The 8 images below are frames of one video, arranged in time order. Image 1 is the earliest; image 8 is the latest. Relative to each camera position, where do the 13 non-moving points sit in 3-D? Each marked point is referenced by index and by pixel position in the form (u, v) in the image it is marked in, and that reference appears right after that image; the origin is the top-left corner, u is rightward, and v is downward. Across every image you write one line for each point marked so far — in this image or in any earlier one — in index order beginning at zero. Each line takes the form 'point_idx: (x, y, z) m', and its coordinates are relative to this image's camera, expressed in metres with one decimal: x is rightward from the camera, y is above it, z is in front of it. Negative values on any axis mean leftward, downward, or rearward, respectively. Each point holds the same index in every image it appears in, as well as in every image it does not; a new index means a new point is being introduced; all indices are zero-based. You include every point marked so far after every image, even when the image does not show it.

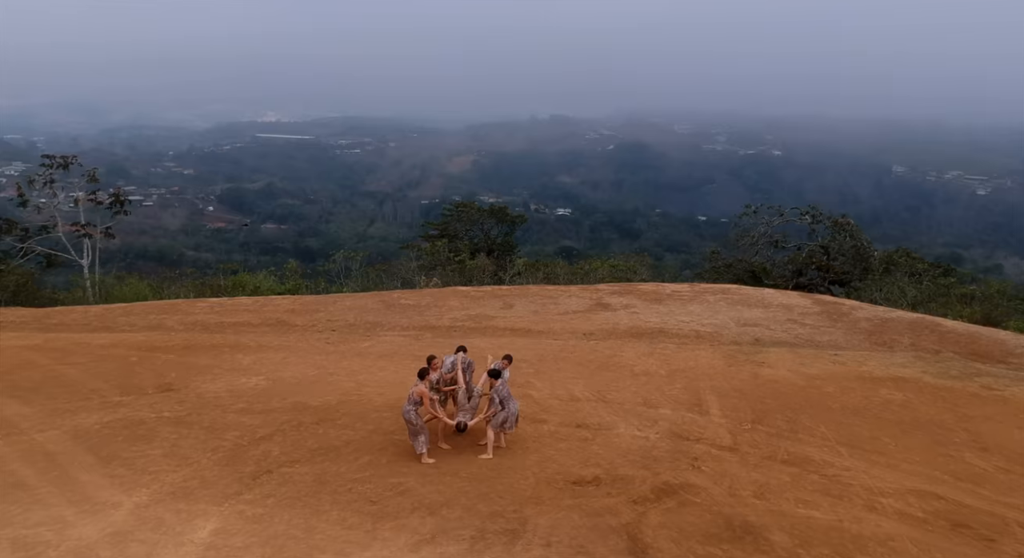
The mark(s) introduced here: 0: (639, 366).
0: (+2.2, -1.5, +12.7) m
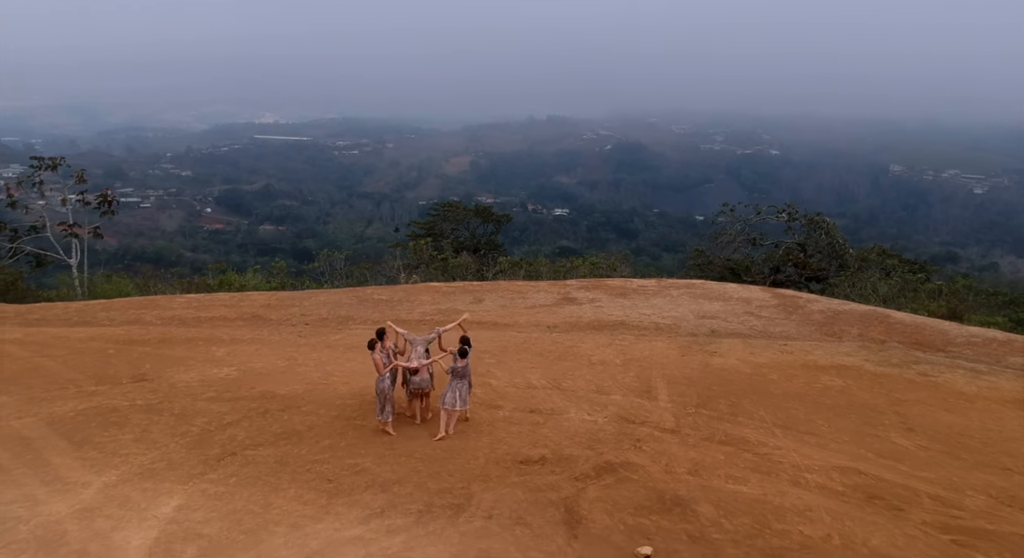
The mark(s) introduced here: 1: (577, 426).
0: (+1.5, -1.4, +13.3) m
1: (+0.9, -2.1, +10.6) m
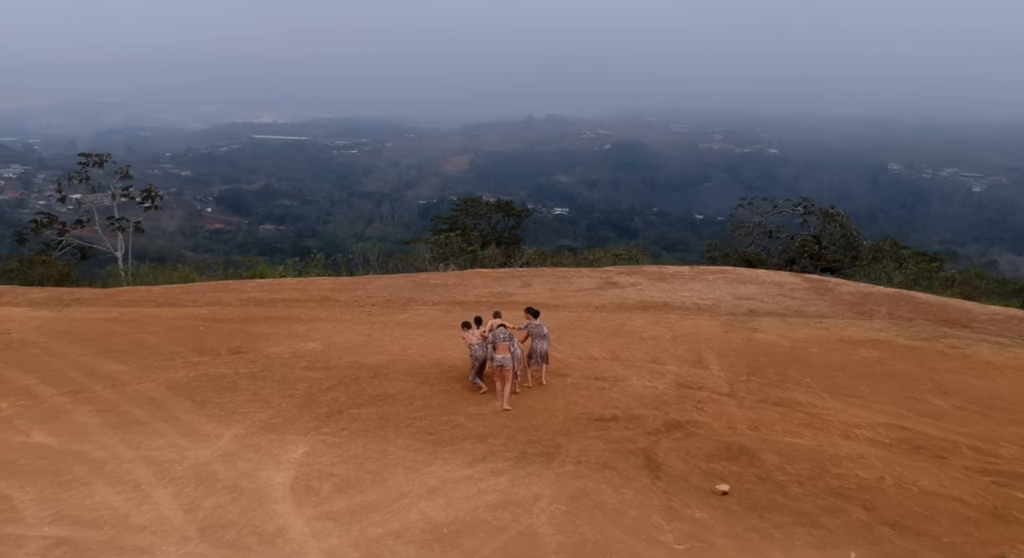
0: (+2.6, -1.0, +14.4) m
1: (+2.0, -1.7, +11.7) m
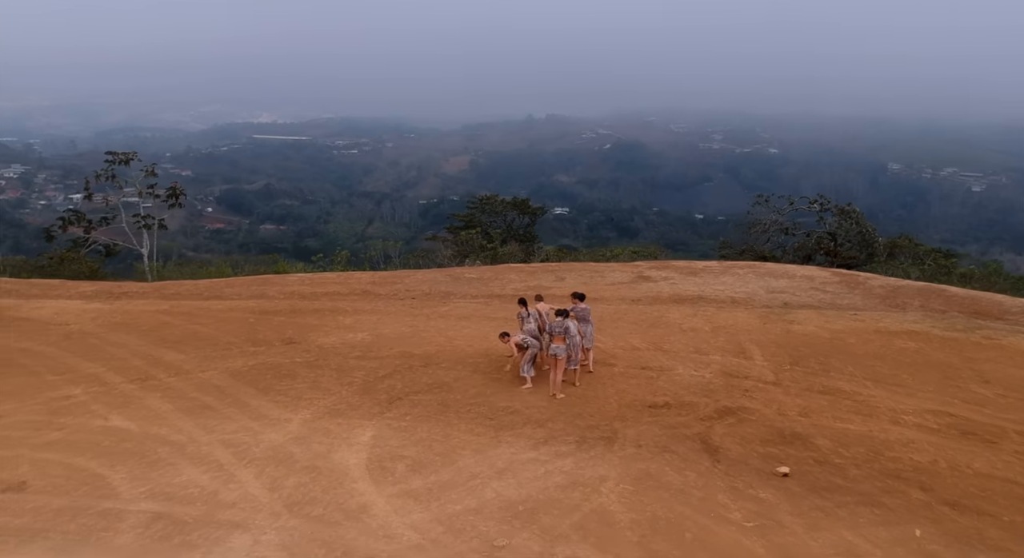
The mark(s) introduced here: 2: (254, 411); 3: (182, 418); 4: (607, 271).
0: (+3.4, -0.9, +14.7) m
1: (+2.8, -1.6, +12.0) m
2: (-3.5, -1.8, +10.3) m
3: (-4.4, -1.8, +9.9) m
4: (+2.4, +0.2, +18.6) m
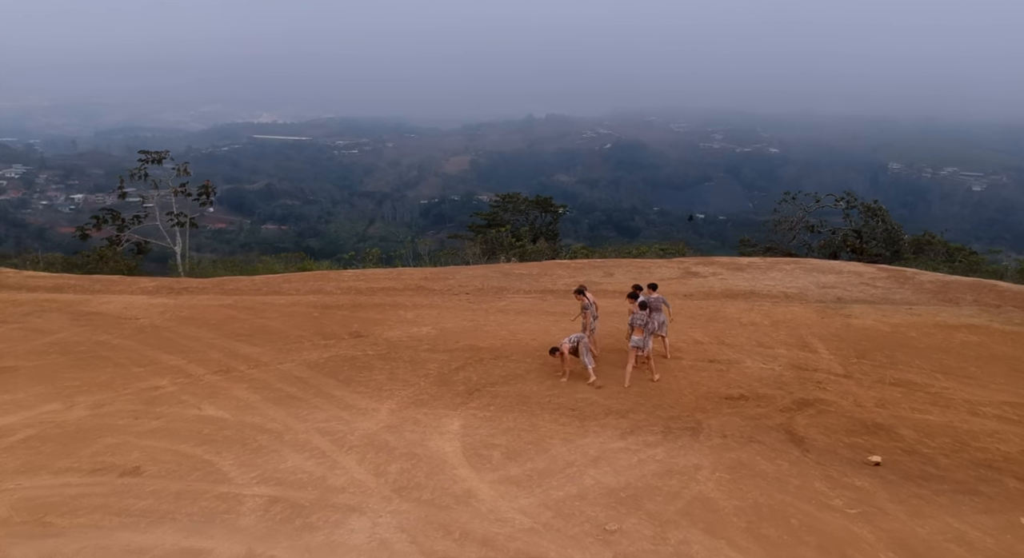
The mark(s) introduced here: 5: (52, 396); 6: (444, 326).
0: (+4.6, -0.8, +14.8) m
1: (+4.0, -1.5, +12.0) m
2: (-2.4, -1.7, +10.4) m
3: (-3.2, -1.7, +10.1) m
4: (+3.6, +0.3, +18.7) m
5: (-6.1, -1.6, +10.0) m
6: (-1.3, -0.9, +14.1) m
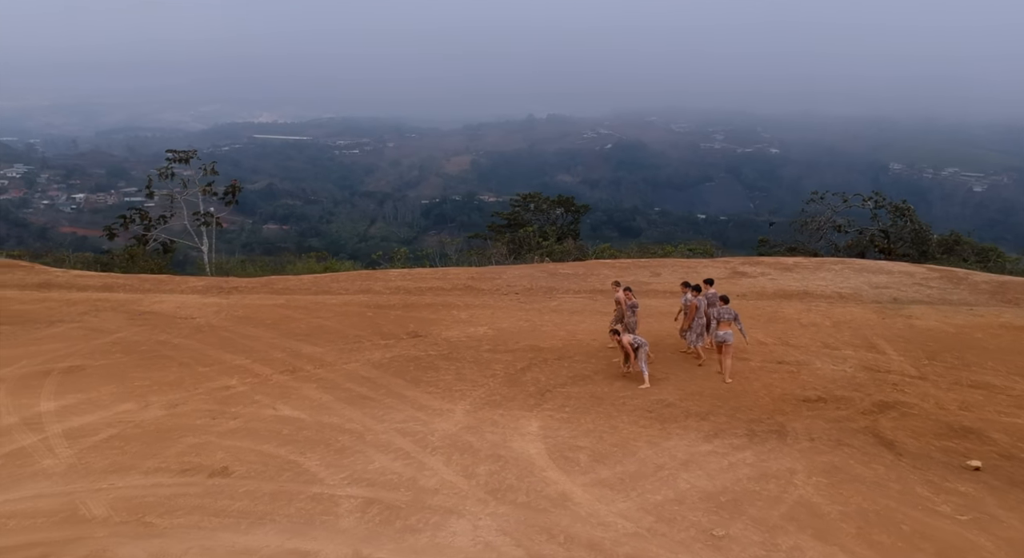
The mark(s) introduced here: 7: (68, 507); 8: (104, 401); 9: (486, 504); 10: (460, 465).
0: (+5.7, -0.8, +14.5) m
1: (+5.0, -1.5, +11.8) m
2: (-1.4, -1.7, +10.2) m
3: (-2.2, -1.7, +9.9) m
4: (+4.7, +0.3, +18.5) m
5: (-5.0, -1.5, +9.8) m
6: (-0.2, -0.9, +13.9) m
7: (-4.4, -2.3, +7.4) m
8: (-5.2, -1.6, +9.6) m
9: (-0.3, -2.3, +7.7) m
10: (-0.6, -2.1, +8.5) m
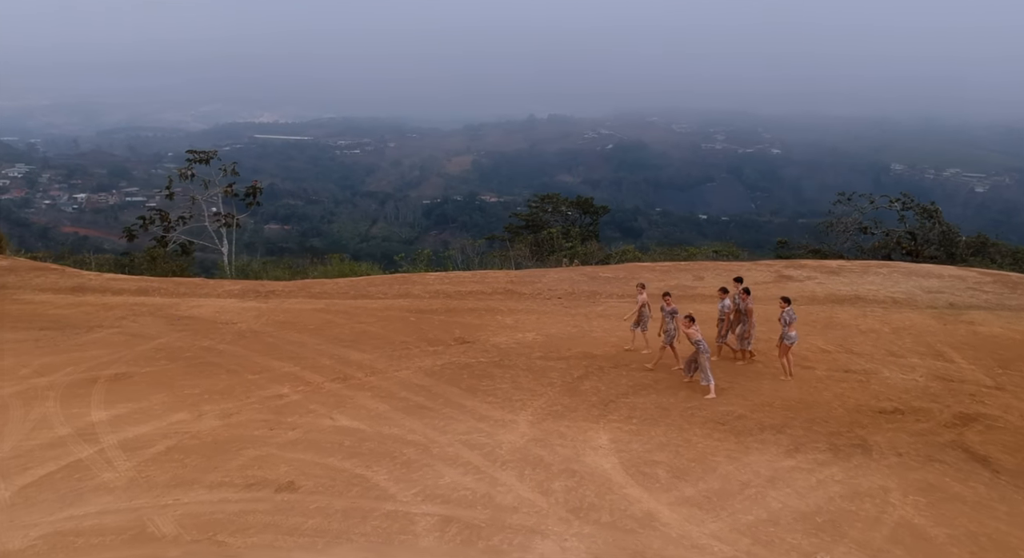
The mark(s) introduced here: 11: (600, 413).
0: (+6.6, -0.9, +14.0) m
1: (+5.9, -1.6, +11.3) m
2: (-0.5, -1.8, +9.7) m
3: (-1.3, -1.8, +9.4) m
4: (+5.6, +0.2, +18.0) m
5: (-4.2, -1.6, +9.4) m
6: (+0.7, -0.9, +13.4) m
7: (-3.5, -2.3, +6.9) m
8: (-4.4, -1.6, +9.2) m
9: (+0.6, -2.4, +7.2) m
10: (+0.2, -2.2, +8.1) m
11: (+1.2, -1.8, +10.0) m
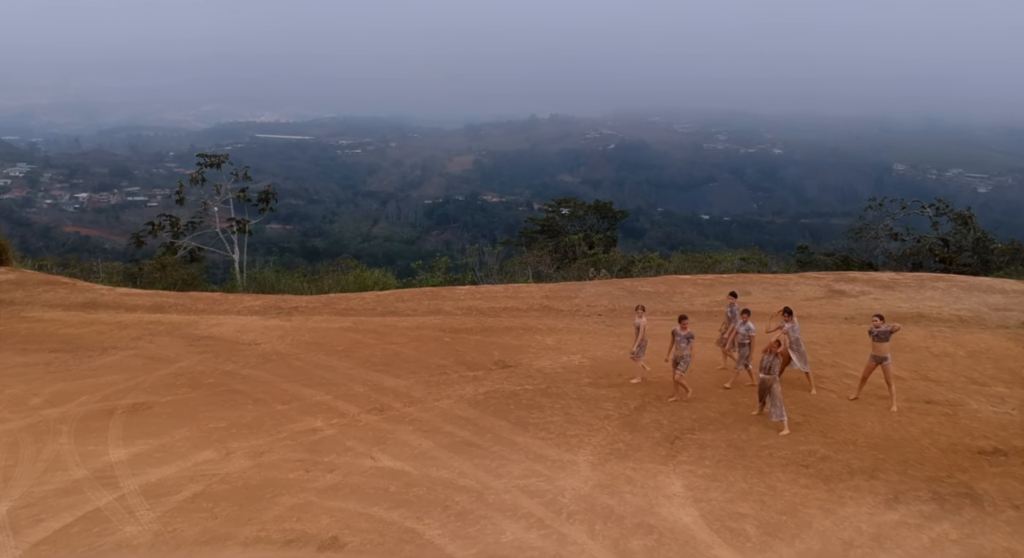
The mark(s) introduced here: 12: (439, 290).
0: (+7.3, -1.2, +12.9) m
1: (+6.6, -1.9, +10.2) m
2: (+0.2, -2.0, +8.7) m
3: (-0.6, -2.0, +8.4) m
4: (+6.4, -0.1, +16.9) m
5: (-3.5, -1.9, +8.4) m
6: (+1.4, -1.2, +12.4) m
7: (-2.9, -2.6, +6.0) m
8: (-3.7, -1.9, +8.2) m
9: (+1.2, -2.7, +6.2) m
10: (+0.9, -2.5, +7.0) m
11: (+1.9, -2.1, +8.9) m
12: (-1.5, -0.2, +15.5) m
